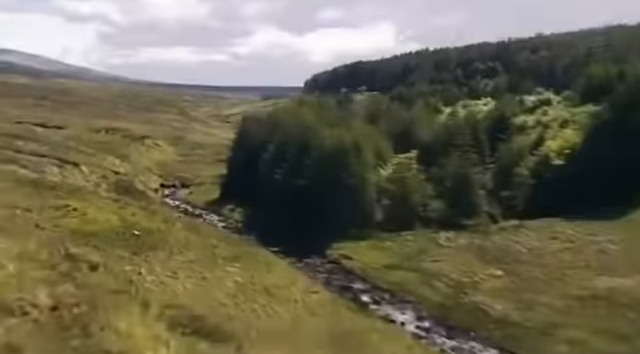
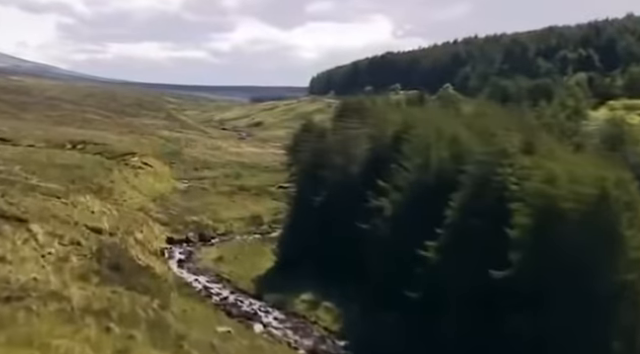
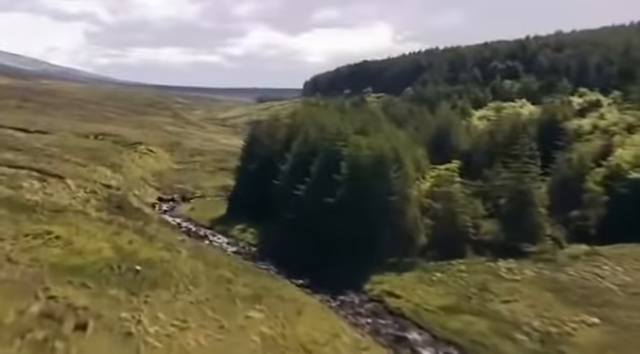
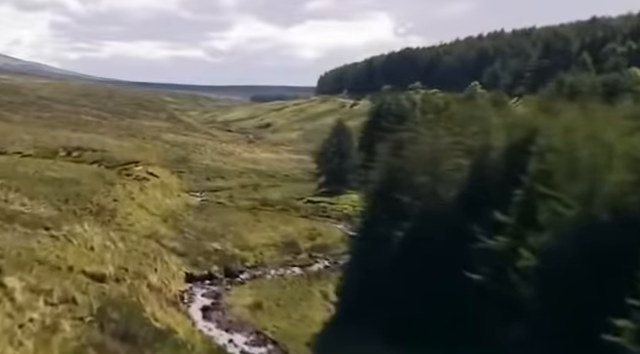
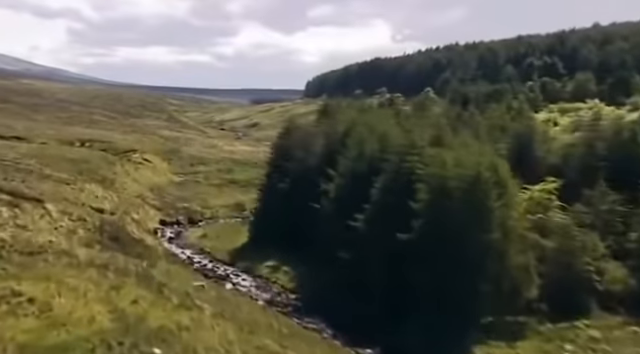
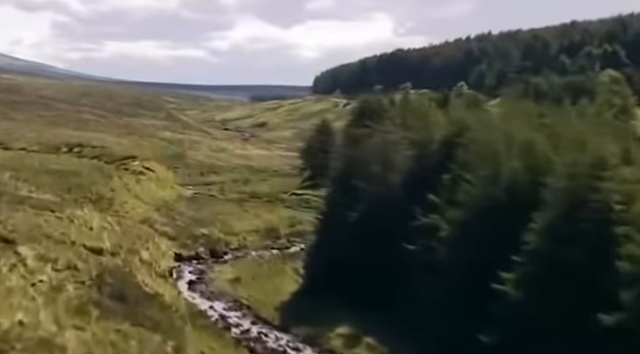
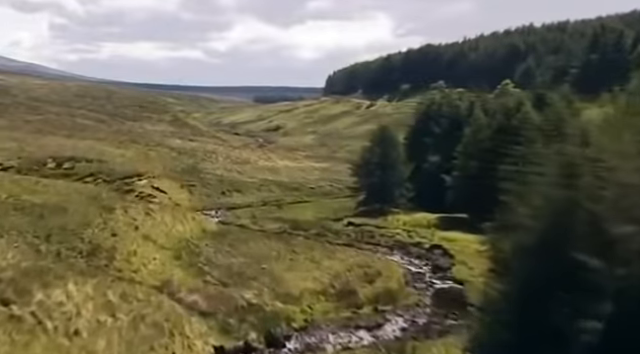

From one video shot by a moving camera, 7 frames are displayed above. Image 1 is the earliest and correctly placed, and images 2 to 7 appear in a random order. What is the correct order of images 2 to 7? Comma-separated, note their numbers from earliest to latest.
3, 5, 2, 6, 4, 7
